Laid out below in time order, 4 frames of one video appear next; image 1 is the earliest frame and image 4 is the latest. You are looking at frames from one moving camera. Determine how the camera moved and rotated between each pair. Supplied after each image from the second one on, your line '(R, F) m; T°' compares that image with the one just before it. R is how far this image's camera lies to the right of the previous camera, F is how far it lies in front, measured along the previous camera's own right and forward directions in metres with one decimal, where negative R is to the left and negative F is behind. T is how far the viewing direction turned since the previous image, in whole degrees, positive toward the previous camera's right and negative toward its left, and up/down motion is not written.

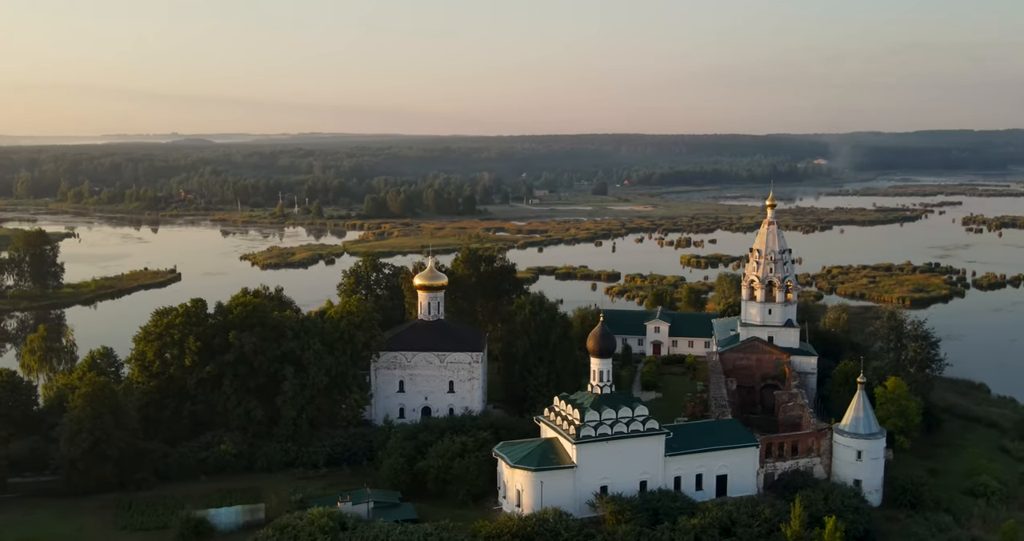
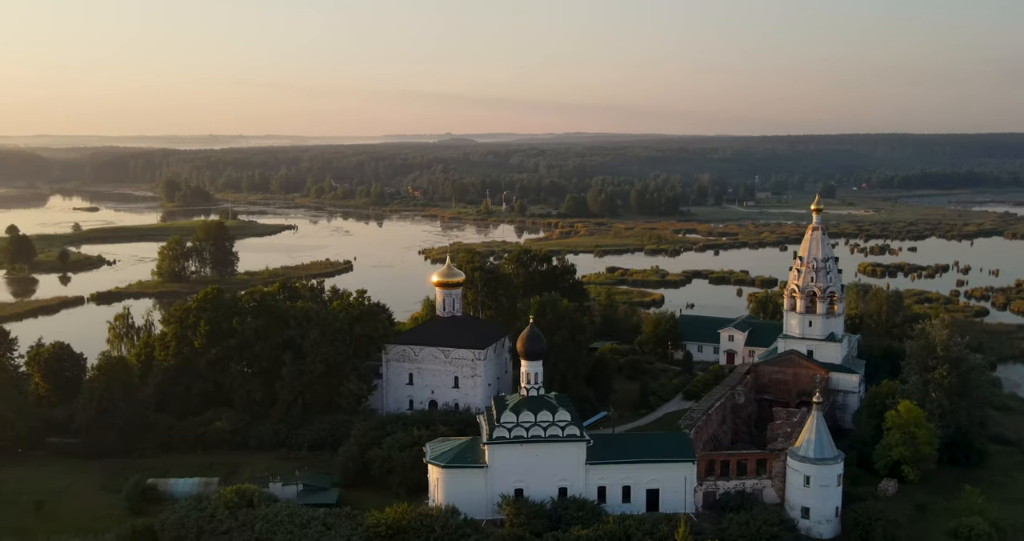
(+7.2, +0.8) m; -14°
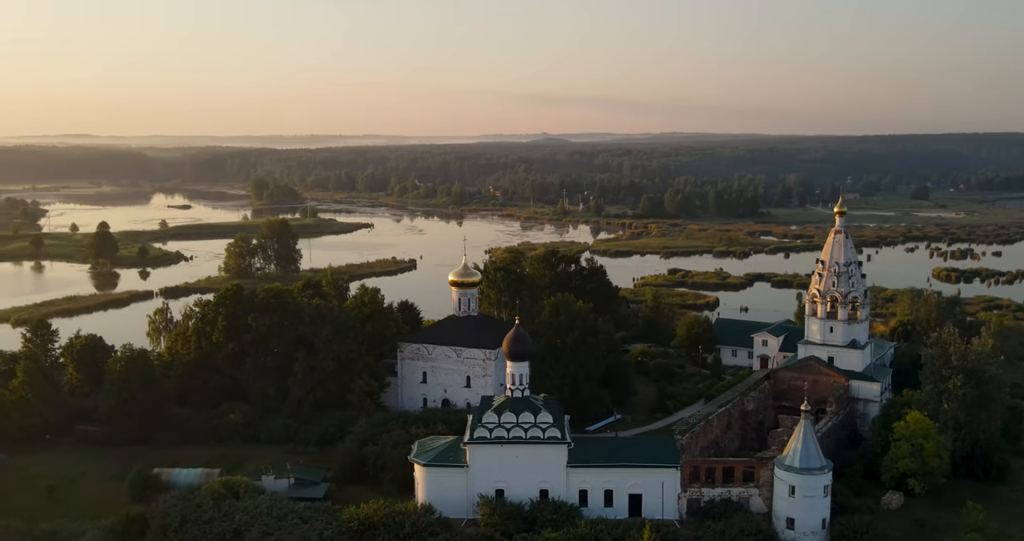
(+2.4, +0.1) m; -5°
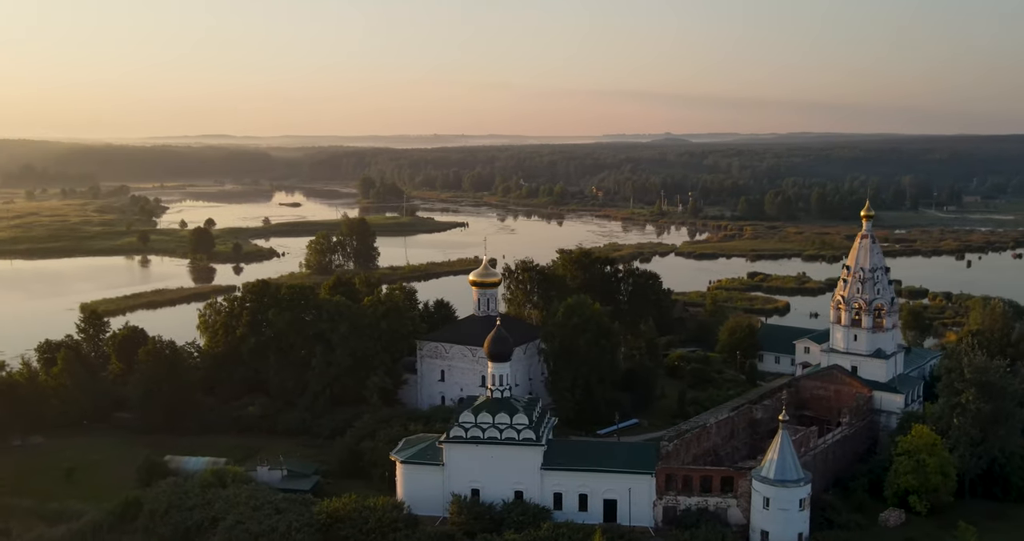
(+3.1, +0.1) m; -7°
